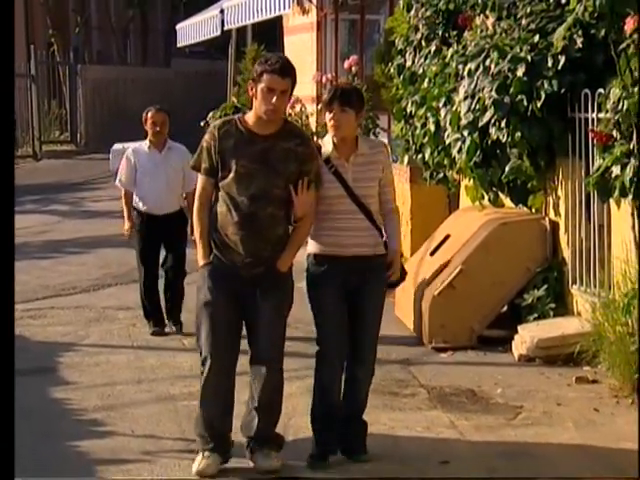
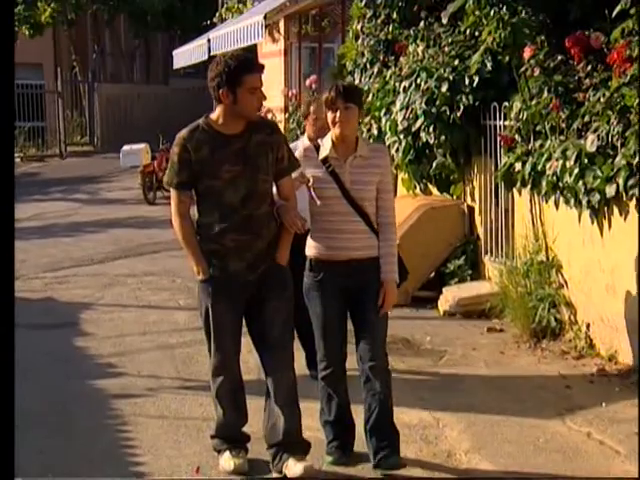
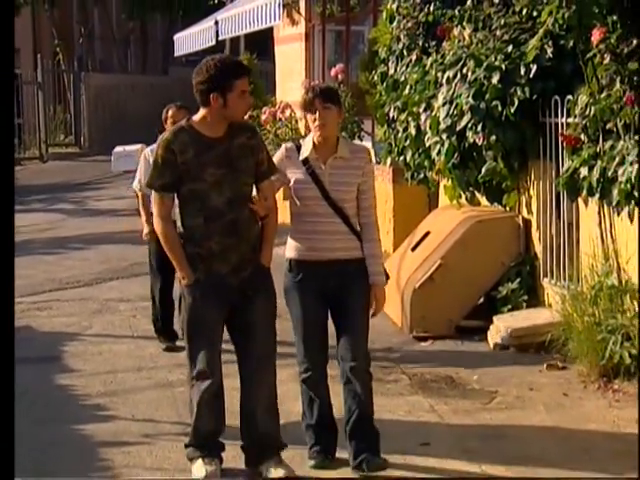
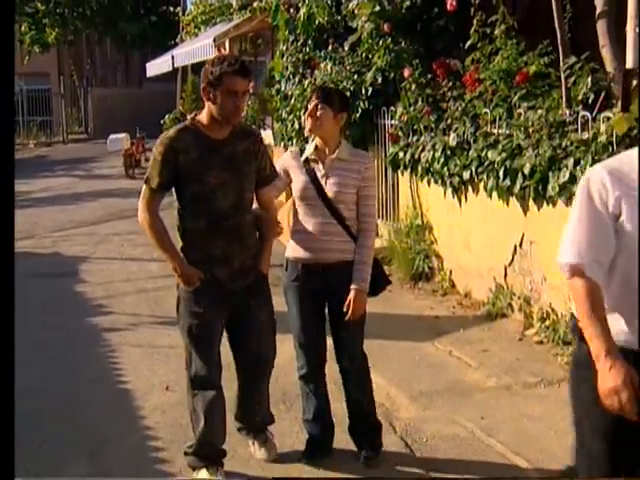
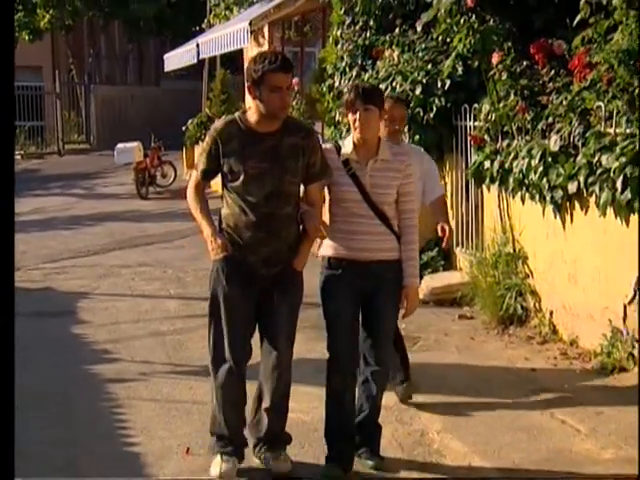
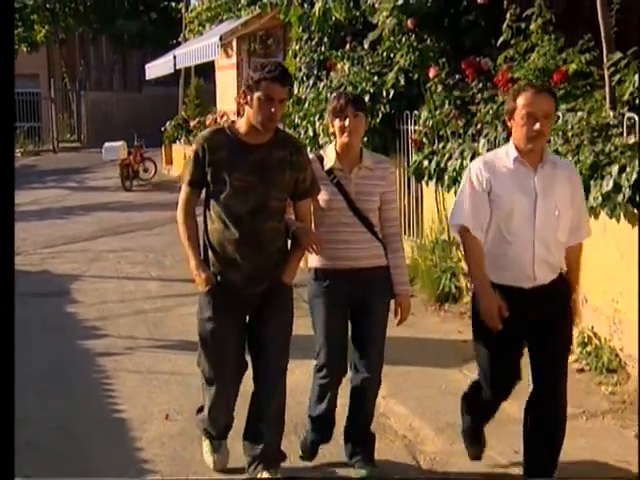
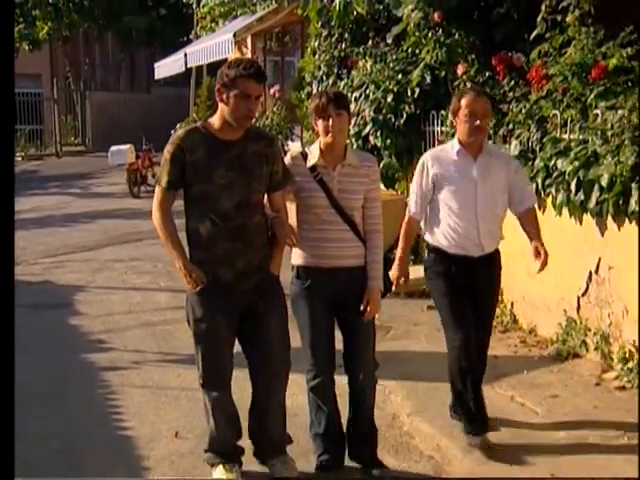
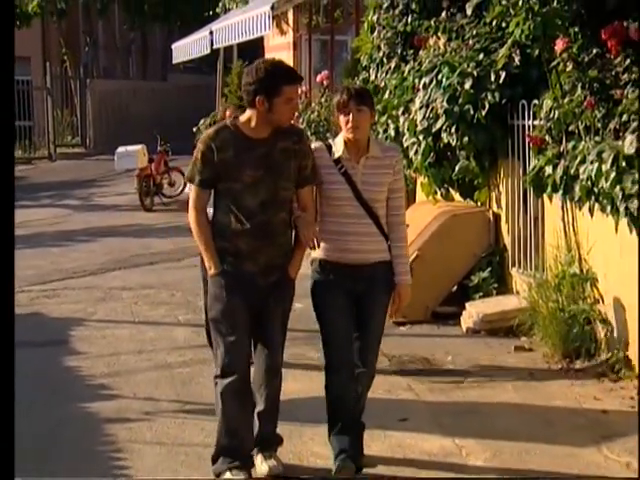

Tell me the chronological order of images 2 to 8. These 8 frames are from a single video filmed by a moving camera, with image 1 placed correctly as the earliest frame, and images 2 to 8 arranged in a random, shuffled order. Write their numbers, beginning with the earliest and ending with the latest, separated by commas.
3, 8, 2, 5, 7, 6, 4
